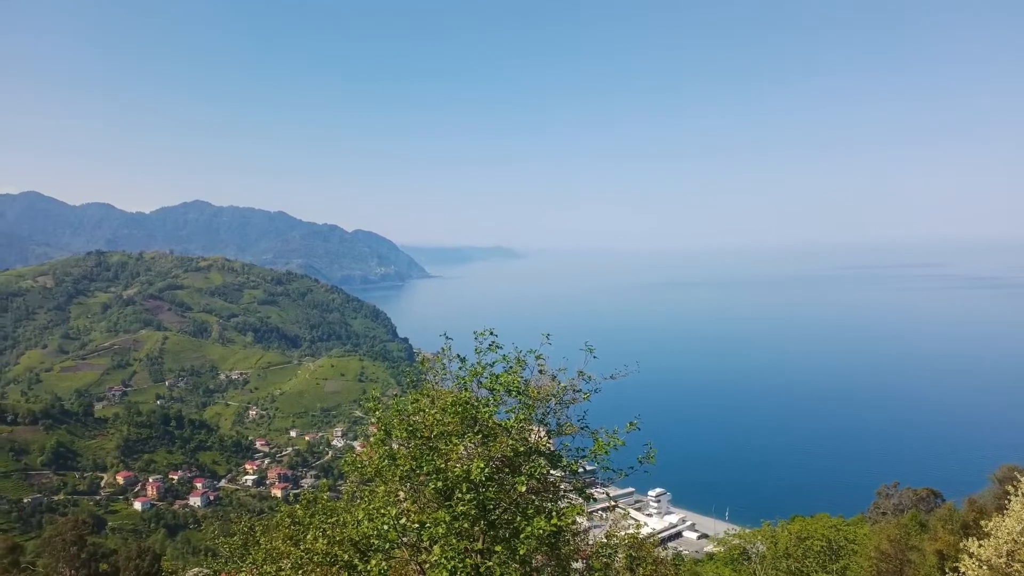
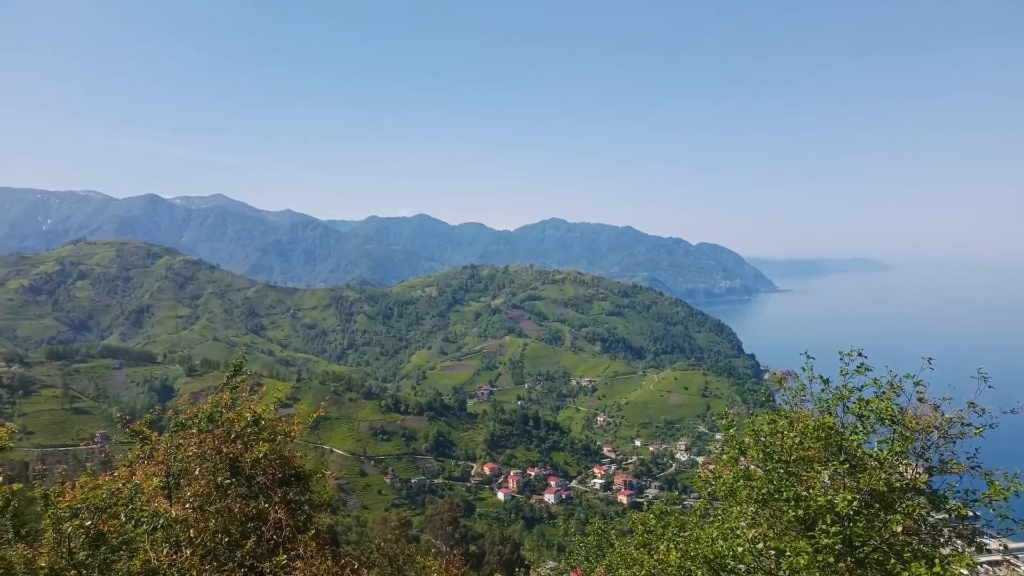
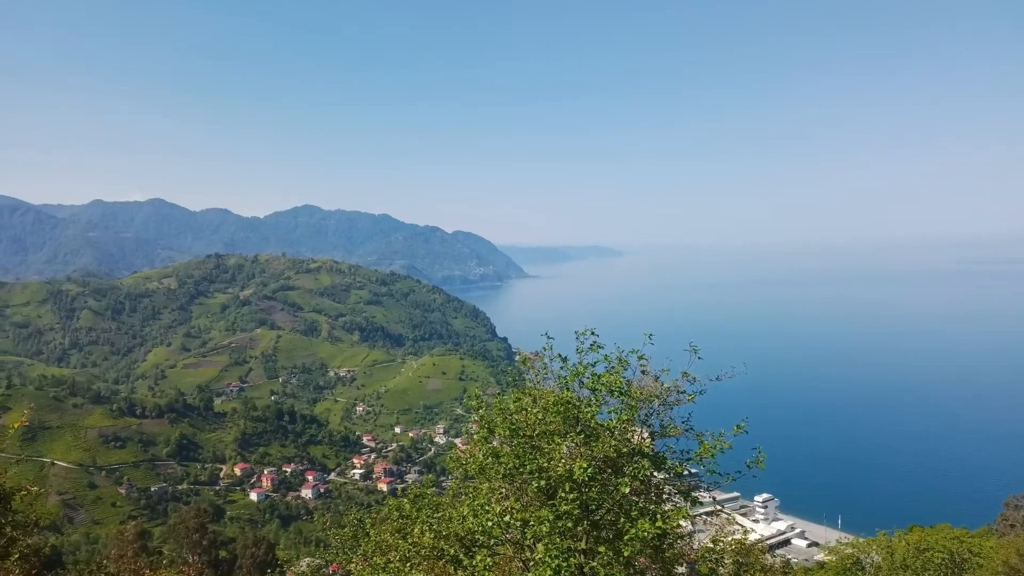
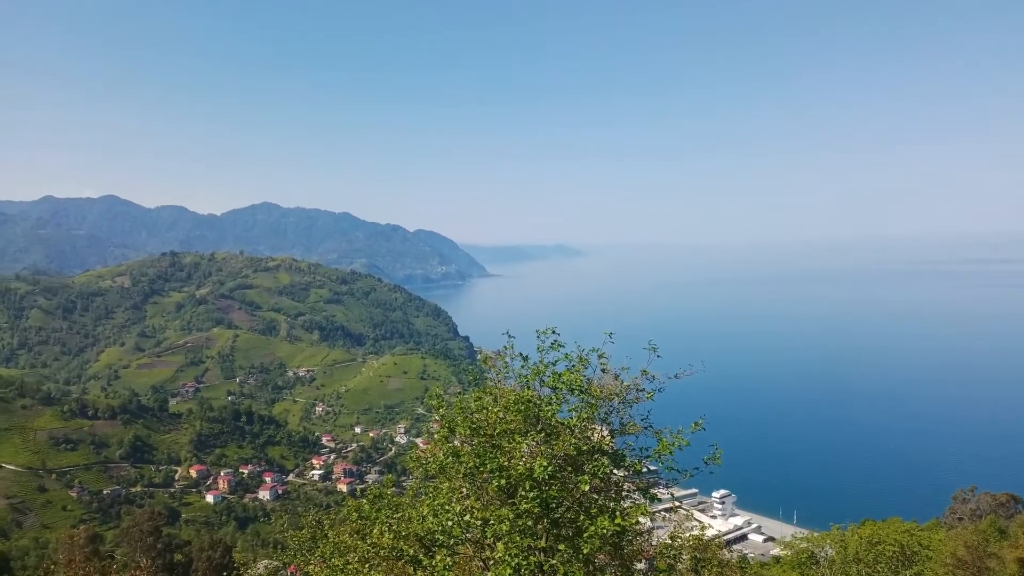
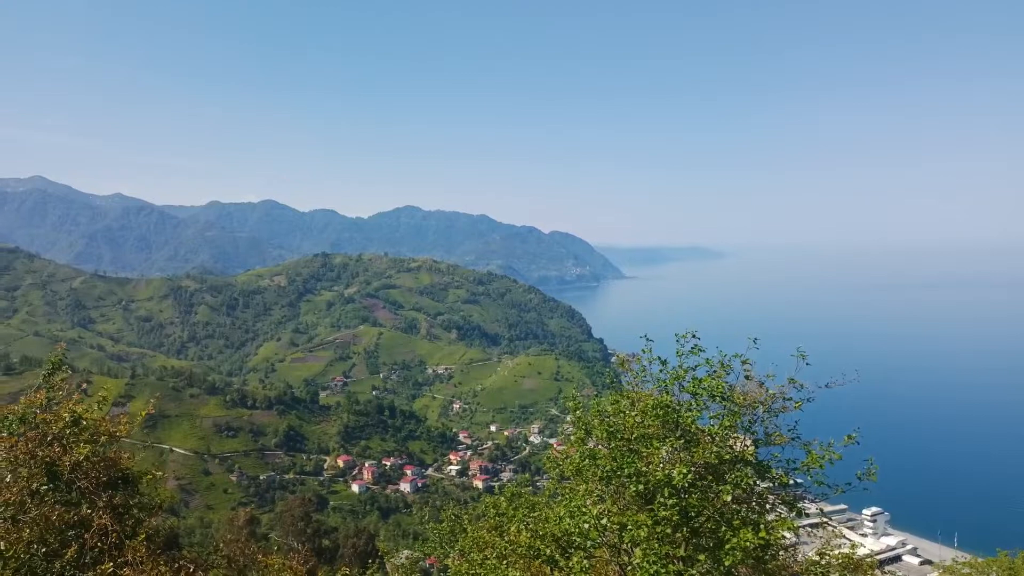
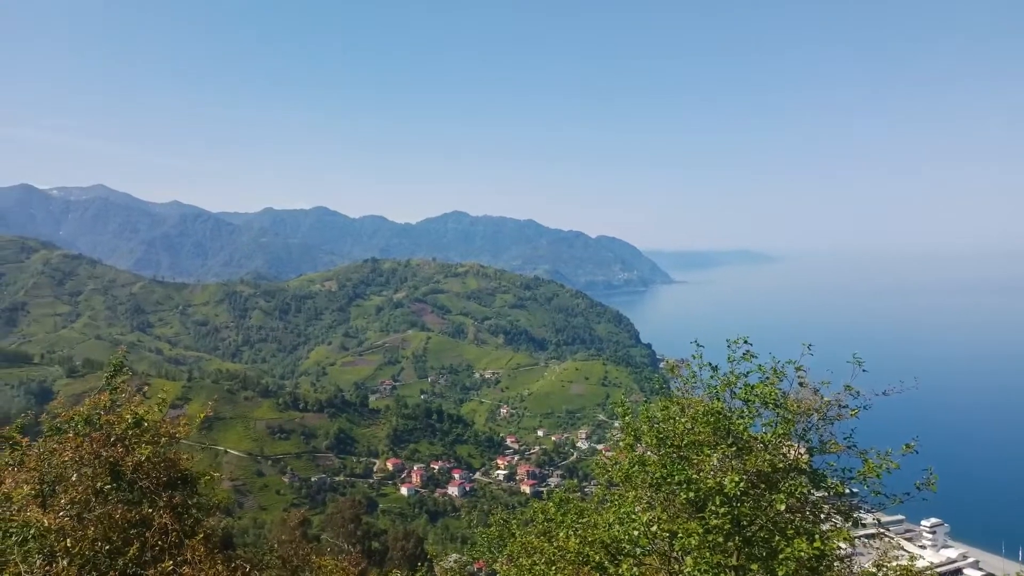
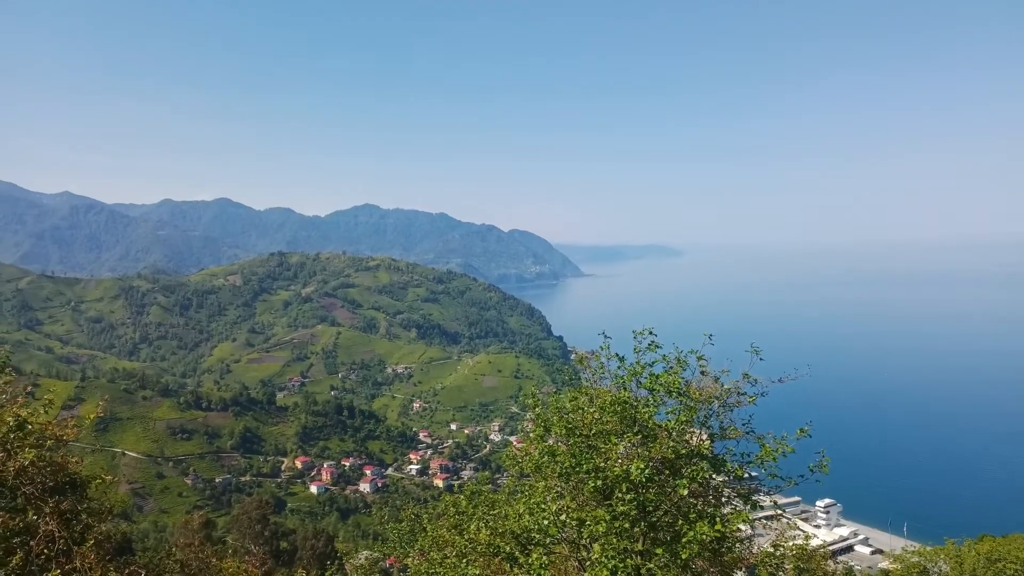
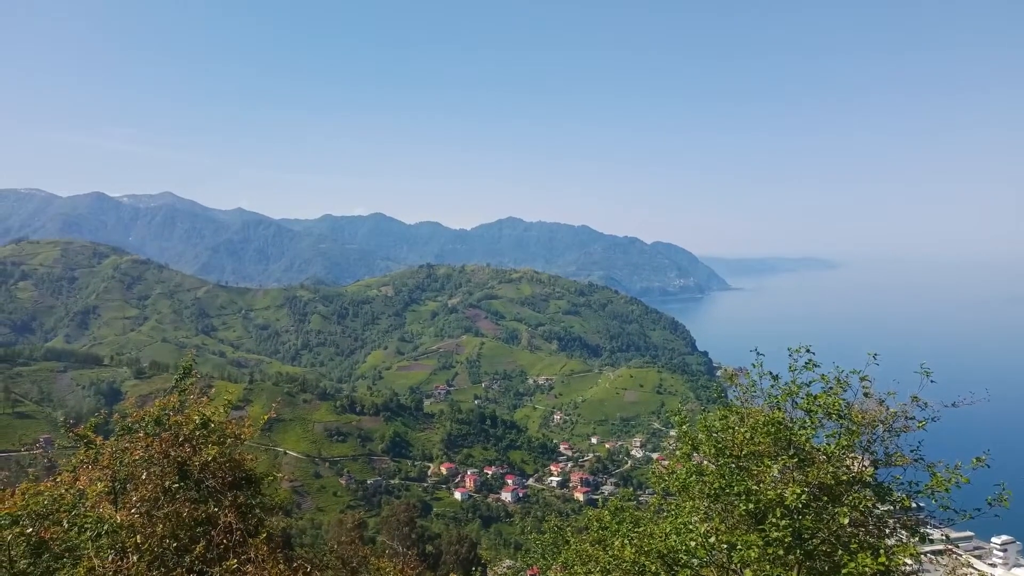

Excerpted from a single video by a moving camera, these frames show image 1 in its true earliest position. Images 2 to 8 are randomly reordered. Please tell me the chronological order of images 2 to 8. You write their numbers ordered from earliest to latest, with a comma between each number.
4, 3, 7, 5, 6, 8, 2
